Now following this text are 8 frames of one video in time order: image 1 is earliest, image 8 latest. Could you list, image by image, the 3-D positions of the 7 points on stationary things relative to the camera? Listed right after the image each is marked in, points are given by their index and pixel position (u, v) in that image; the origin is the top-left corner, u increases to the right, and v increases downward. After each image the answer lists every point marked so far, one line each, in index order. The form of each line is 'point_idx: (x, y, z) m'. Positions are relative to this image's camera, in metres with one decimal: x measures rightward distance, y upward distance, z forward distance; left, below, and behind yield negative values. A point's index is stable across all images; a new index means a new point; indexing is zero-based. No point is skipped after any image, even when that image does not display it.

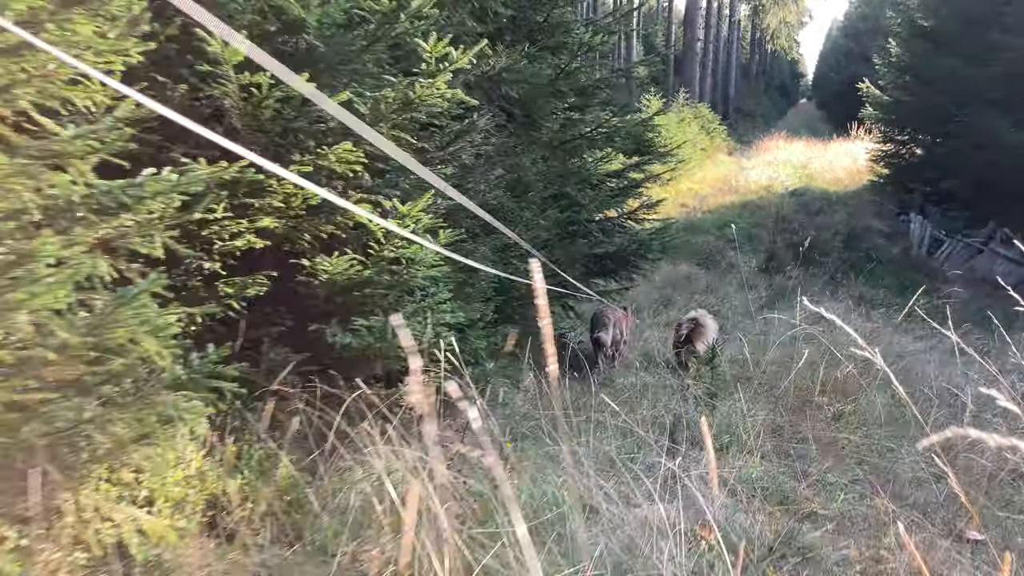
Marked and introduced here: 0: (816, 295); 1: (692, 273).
0: (+4.4, -0.1, +11.7) m
1: (+2.7, +0.2, +12.0) m
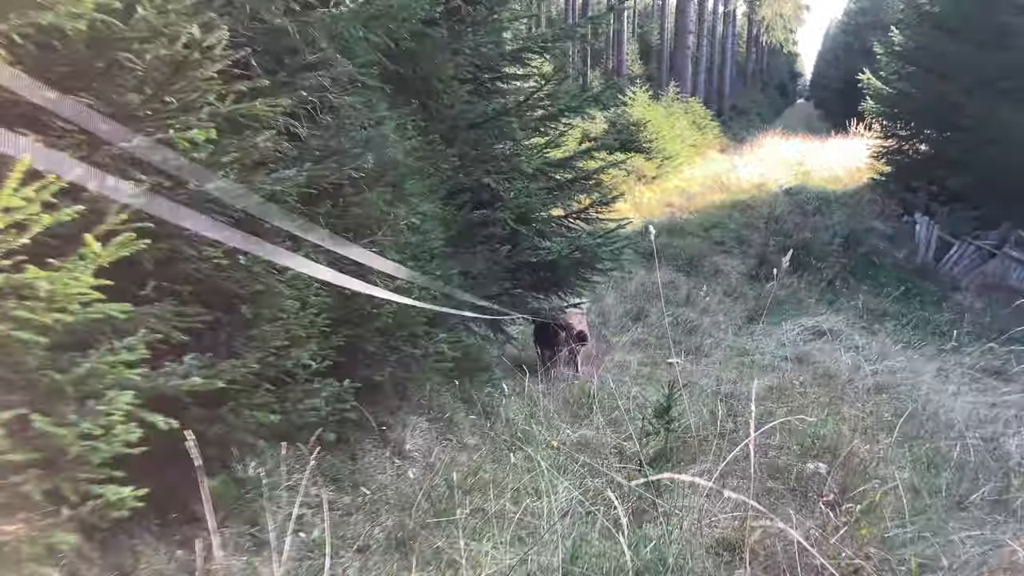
0: (+3.8, -0.2, +10.3) m
1: (+2.1, +0.1, +10.6) m
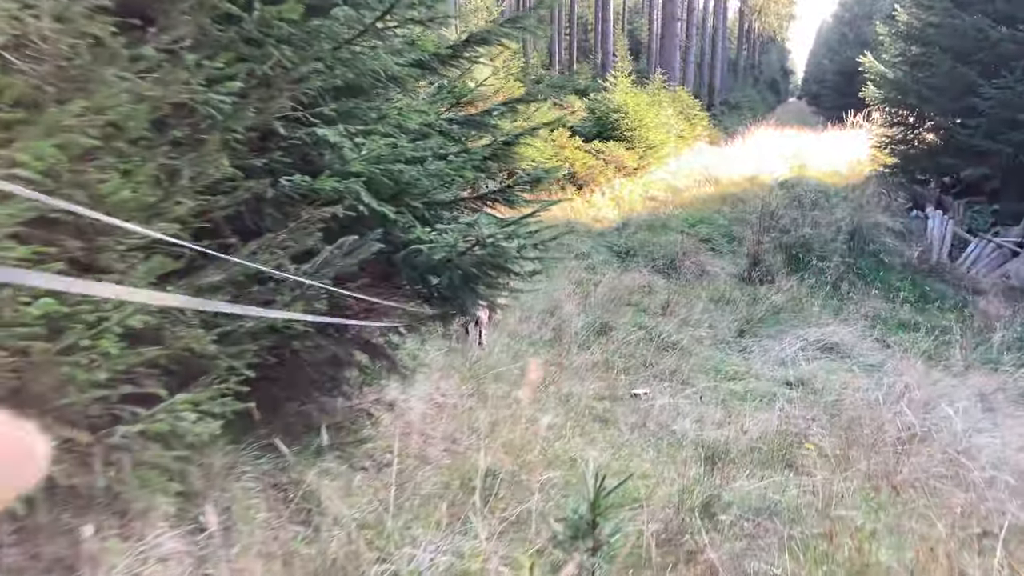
0: (+3.2, -0.3, +8.6) m
1: (+1.5, 0.0, +8.9) m
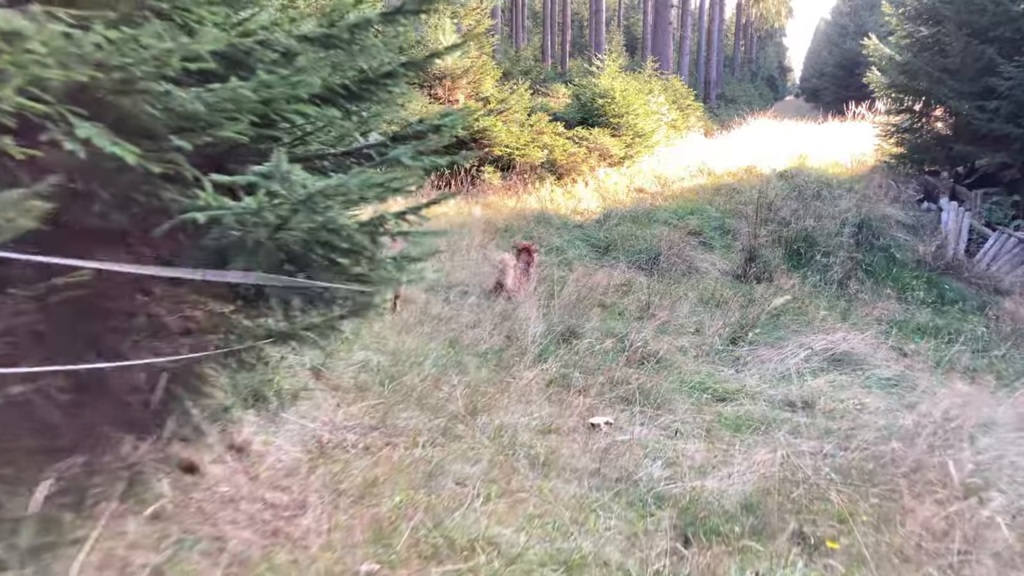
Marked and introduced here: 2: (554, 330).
0: (+2.8, -0.3, +7.3) m
1: (+1.1, 0.0, +7.6) m
2: (+0.3, -0.3, +6.0) m
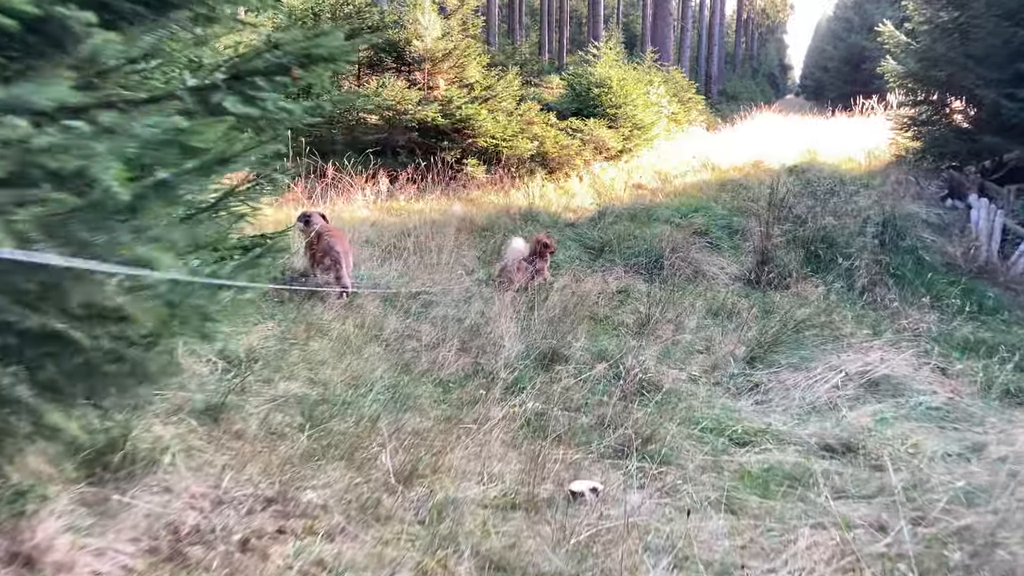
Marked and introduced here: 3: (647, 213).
0: (+2.6, -0.3, +6.2) m
1: (+0.9, 0.0, +6.6) m
2: (+0.1, -0.4, +4.9) m
3: (+1.7, +0.9, +10.0) m
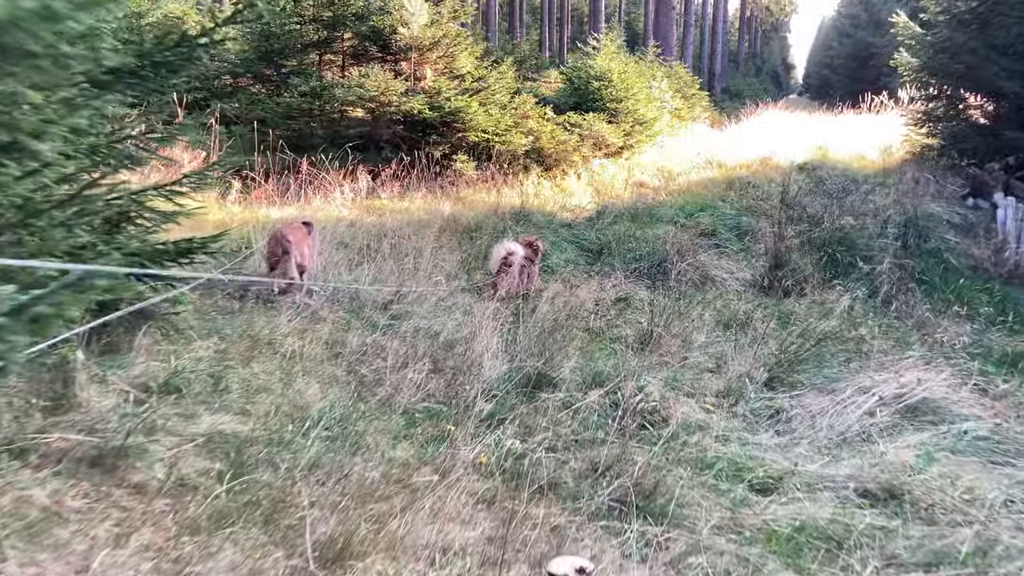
0: (+2.5, -0.4, +5.5) m
1: (+0.8, -0.1, +5.9) m
2: (0.0, -0.4, +4.2) m
3: (+1.6, +0.9, +9.3) m
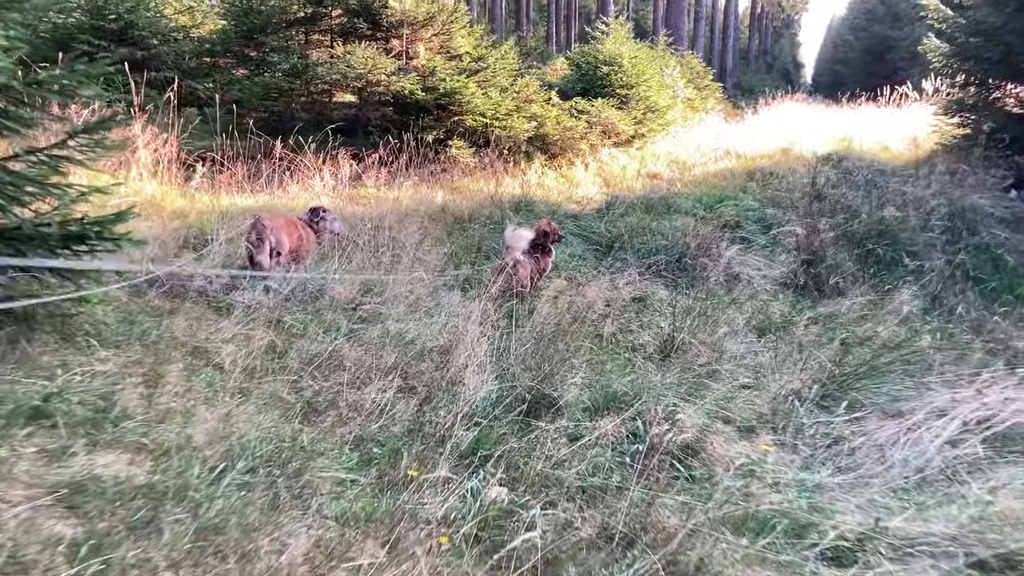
0: (+2.5, -0.4, +4.6) m
1: (+0.8, -0.1, +5.0) m
2: (0.0, -0.4, +3.3) m
3: (+1.6, +0.9, +8.4) m
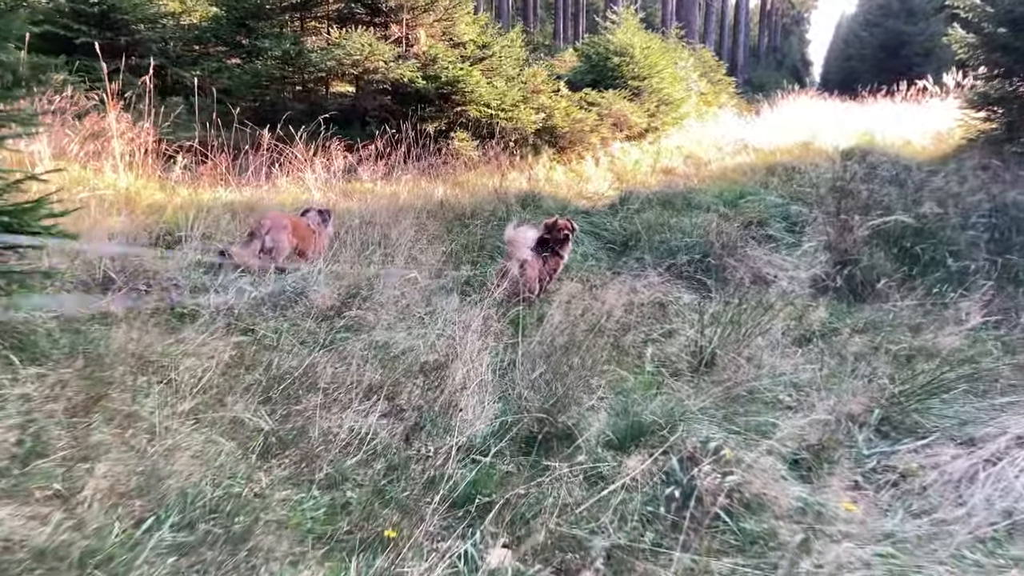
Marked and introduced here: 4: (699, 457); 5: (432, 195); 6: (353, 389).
0: (+2.5, -0.4, +4.1) m
1: (+0.8, -0.1, +4.4) m
2: (0.0, -0.4, +2.7) m
3: (+1.6, +0.8, +7.8) m
4: (+0.6, -0.5, +2.5) m
5: (-0.7, +0.8, +6.8) m
6: (-0.6, -0.4, +3.0) m
